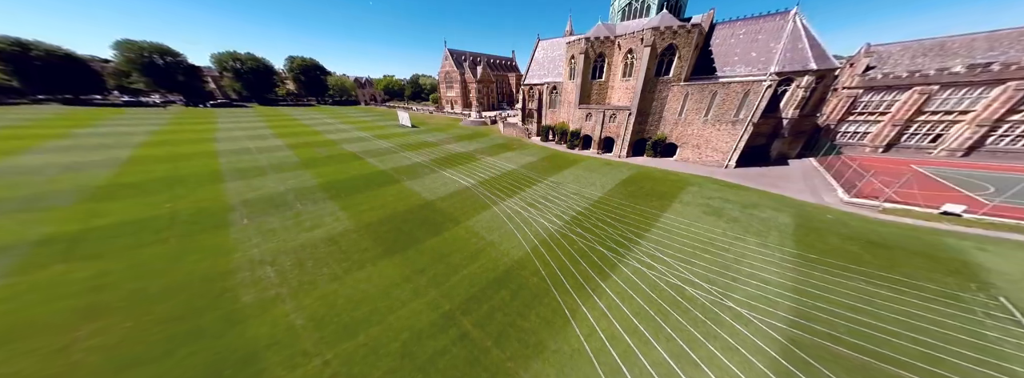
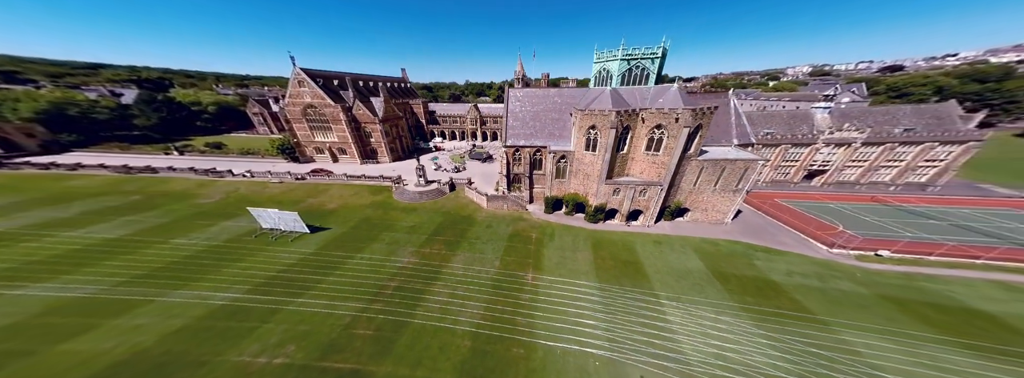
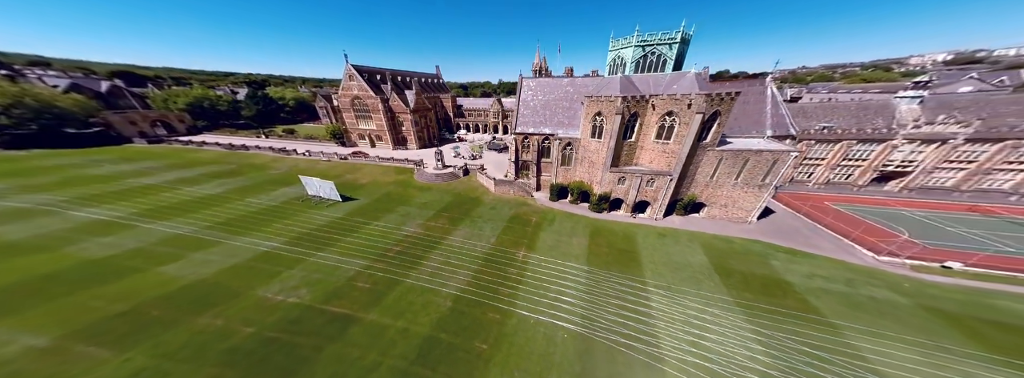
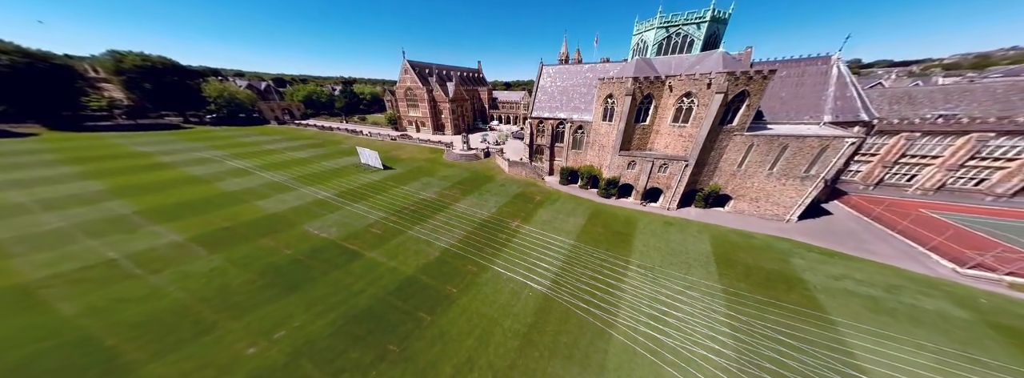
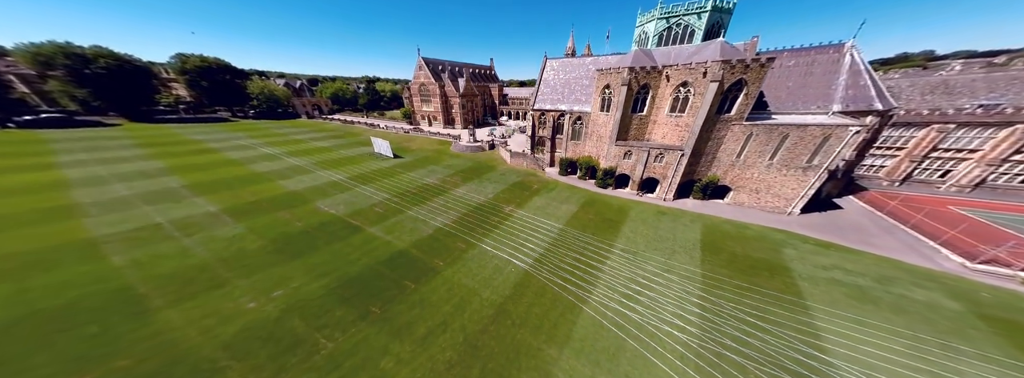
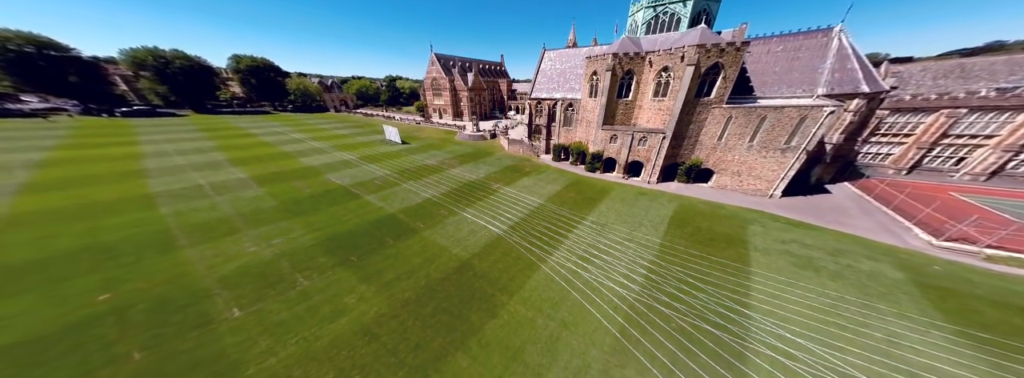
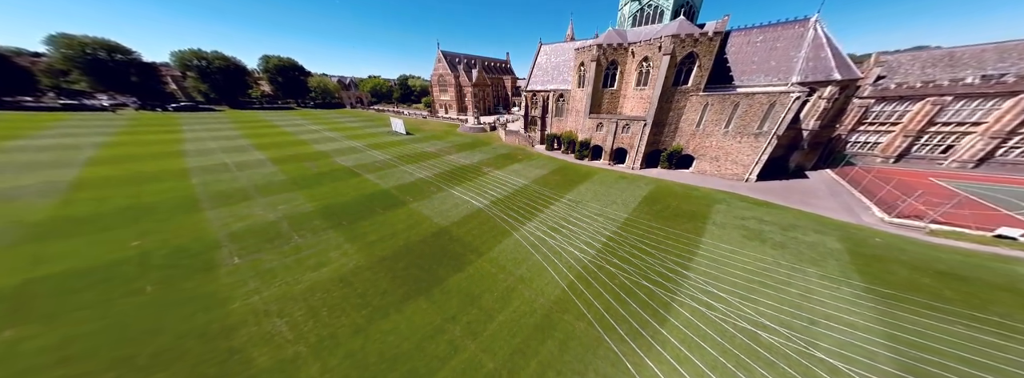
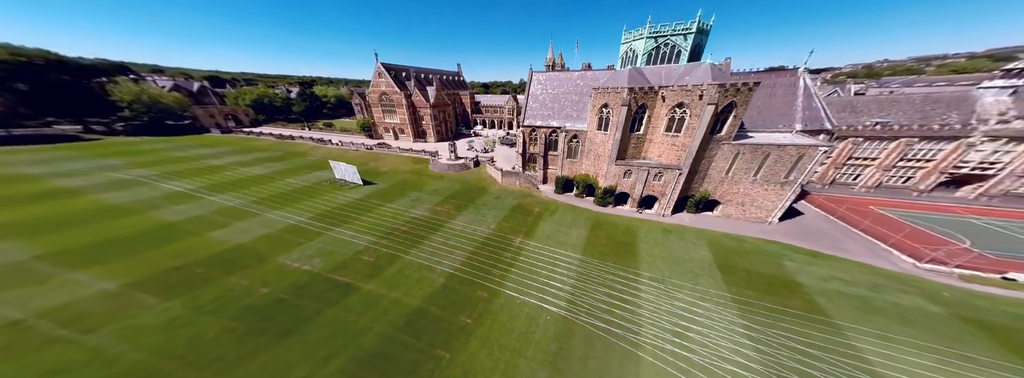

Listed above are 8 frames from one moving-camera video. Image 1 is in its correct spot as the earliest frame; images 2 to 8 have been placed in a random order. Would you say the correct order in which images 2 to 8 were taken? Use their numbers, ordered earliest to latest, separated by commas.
7, 6, 5, 4, 8, 3, 2
